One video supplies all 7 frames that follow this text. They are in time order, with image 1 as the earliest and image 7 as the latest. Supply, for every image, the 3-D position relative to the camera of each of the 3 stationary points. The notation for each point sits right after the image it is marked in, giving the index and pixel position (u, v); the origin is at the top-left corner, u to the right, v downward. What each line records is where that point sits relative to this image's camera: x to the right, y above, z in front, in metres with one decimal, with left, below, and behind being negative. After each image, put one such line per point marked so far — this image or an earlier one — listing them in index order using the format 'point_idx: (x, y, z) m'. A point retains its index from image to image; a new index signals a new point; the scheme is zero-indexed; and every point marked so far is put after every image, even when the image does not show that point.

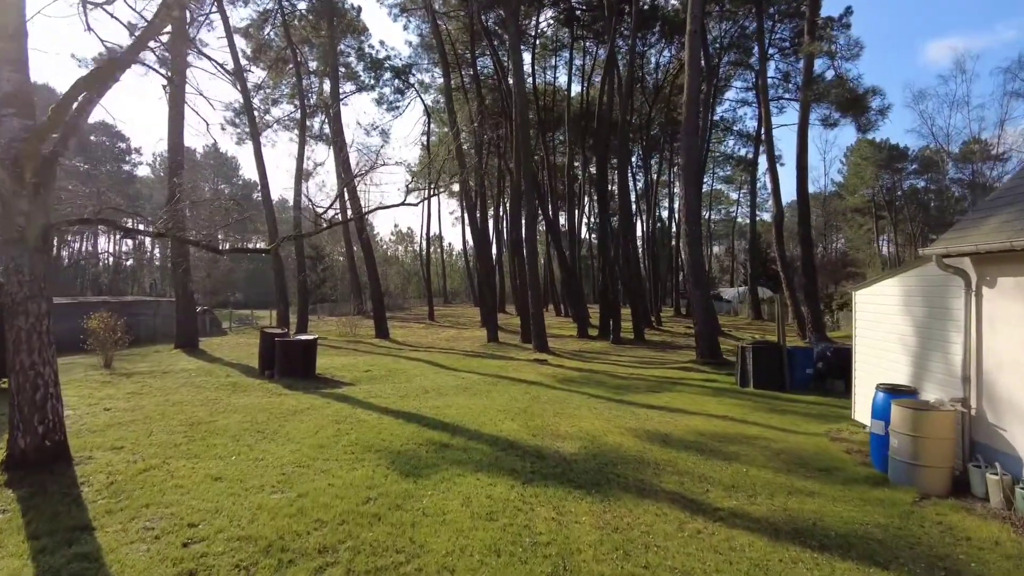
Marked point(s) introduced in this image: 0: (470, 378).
0: (-0.8, -1.7, +12.6) m
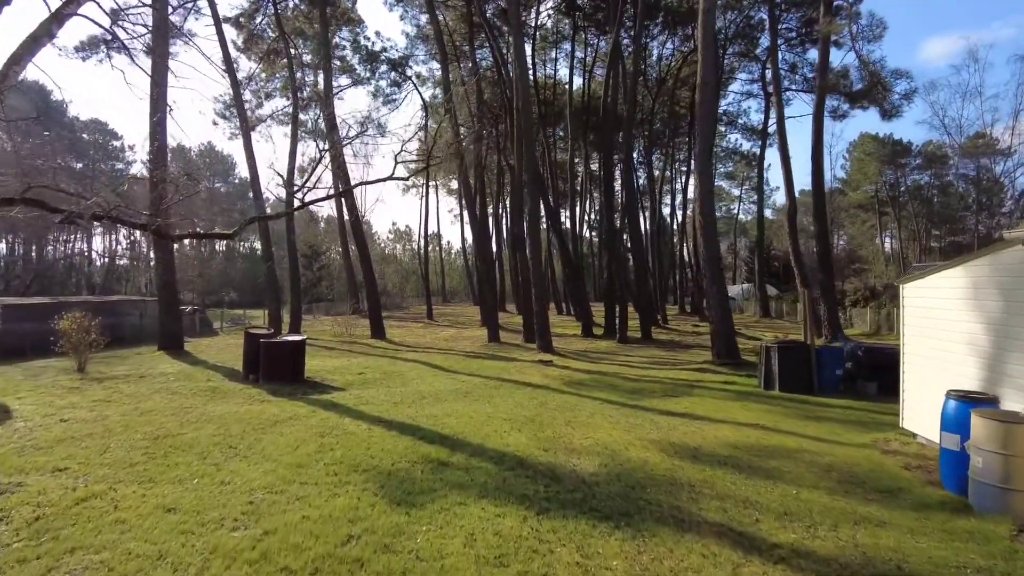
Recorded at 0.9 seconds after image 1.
0: (-0.7, -1.7, +11.7) m
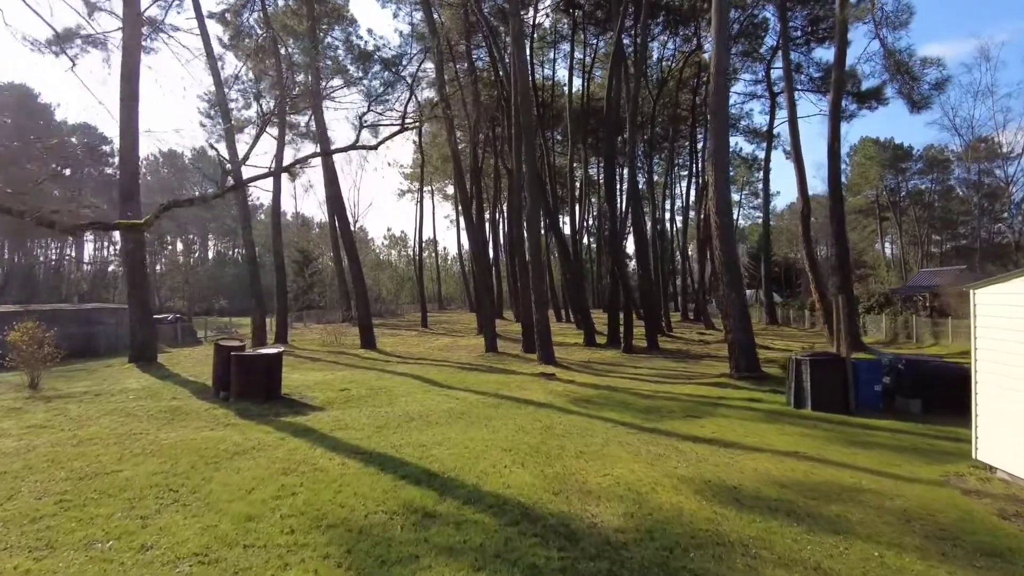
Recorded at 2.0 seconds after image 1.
0: (-0.7, -1.8, +10.5) m
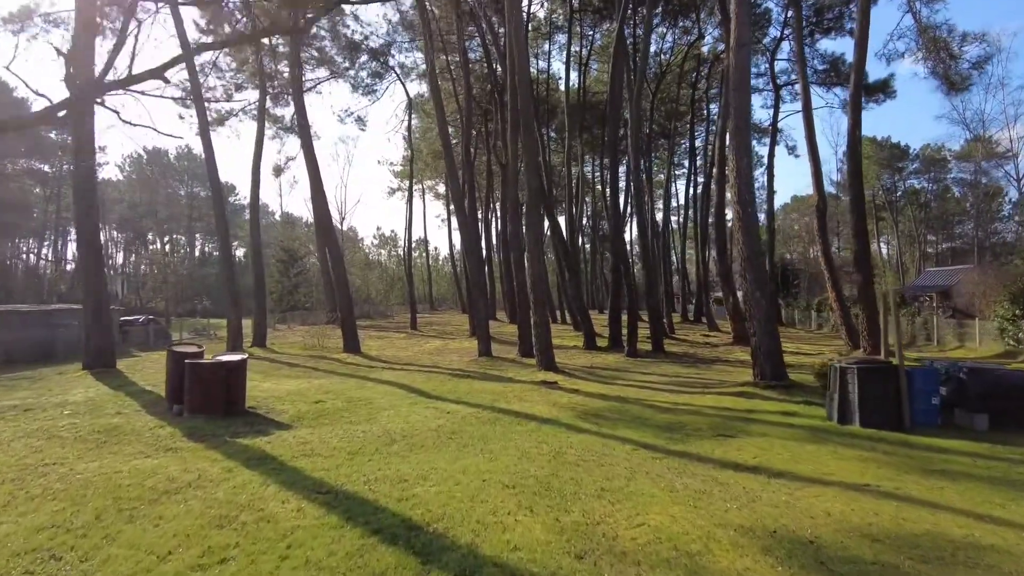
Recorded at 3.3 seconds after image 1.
0: (-0.7, -1.7, +9.1) m
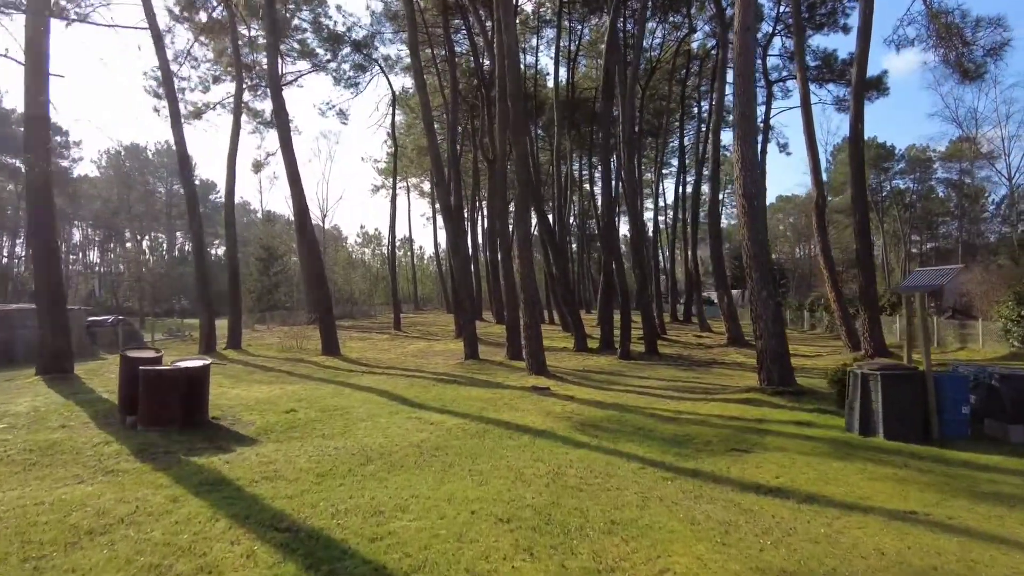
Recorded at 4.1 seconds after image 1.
0: (-0.9, -1.7, +8.2) m
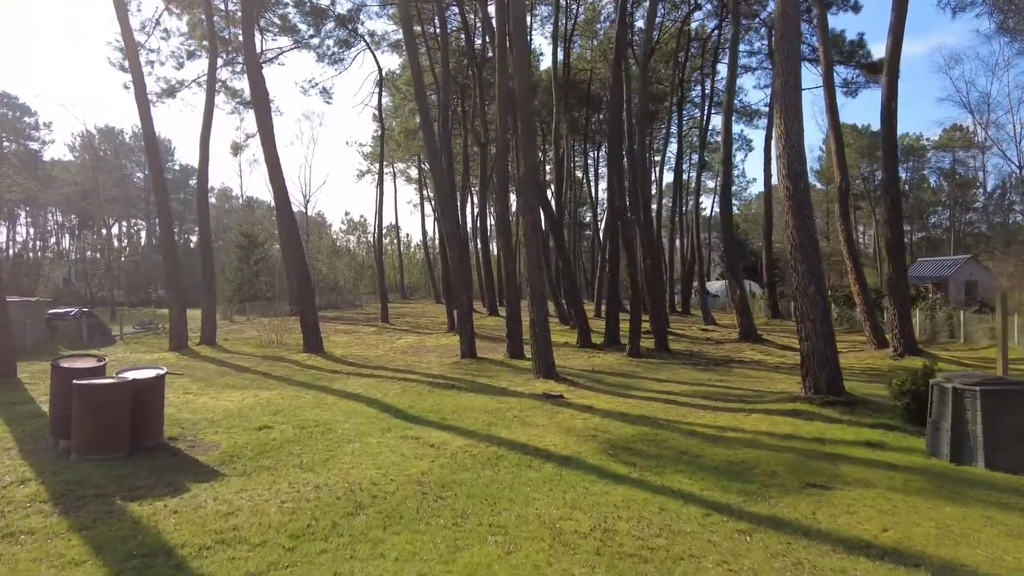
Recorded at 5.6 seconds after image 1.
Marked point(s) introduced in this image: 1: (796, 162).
0: (-0.7, -1.7, +6.8) m
1: (+4.1, +1.8, +9.6) m
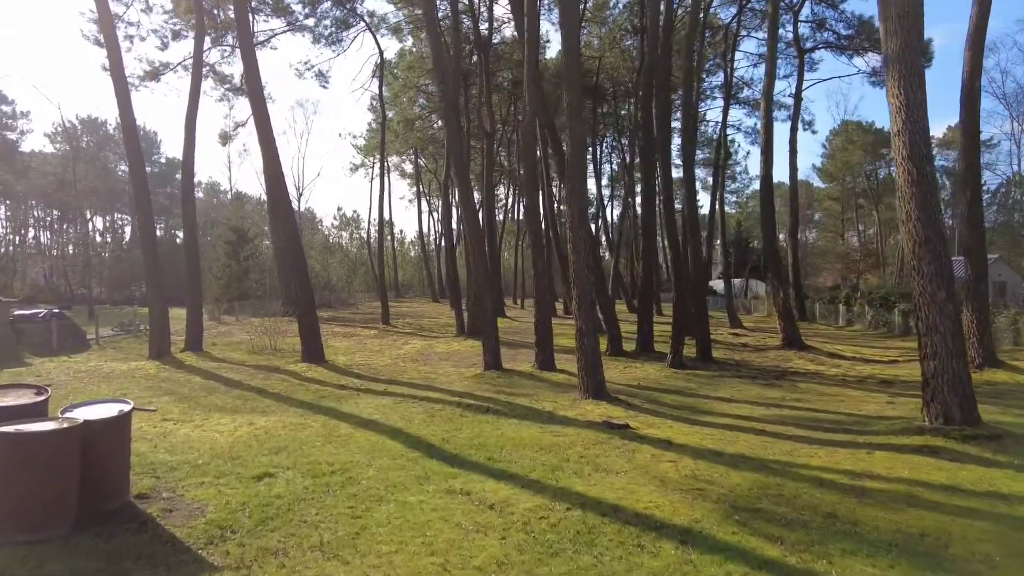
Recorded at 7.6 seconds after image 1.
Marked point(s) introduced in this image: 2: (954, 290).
0: (+0.1, -1.7, +4.9) m
1: (+4.8, +1.8, +7.8) m
2: (+5.1, +0.1, +7.5) m
